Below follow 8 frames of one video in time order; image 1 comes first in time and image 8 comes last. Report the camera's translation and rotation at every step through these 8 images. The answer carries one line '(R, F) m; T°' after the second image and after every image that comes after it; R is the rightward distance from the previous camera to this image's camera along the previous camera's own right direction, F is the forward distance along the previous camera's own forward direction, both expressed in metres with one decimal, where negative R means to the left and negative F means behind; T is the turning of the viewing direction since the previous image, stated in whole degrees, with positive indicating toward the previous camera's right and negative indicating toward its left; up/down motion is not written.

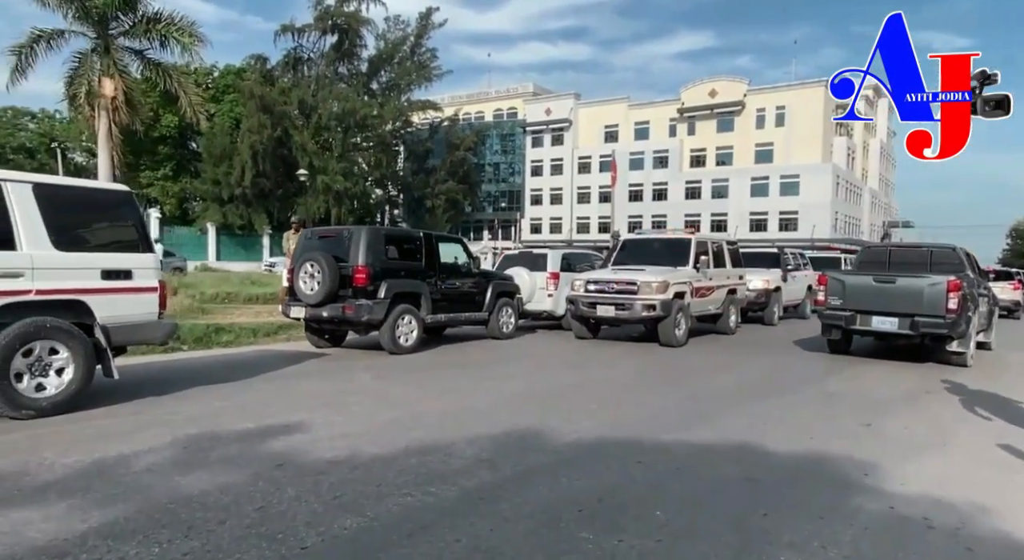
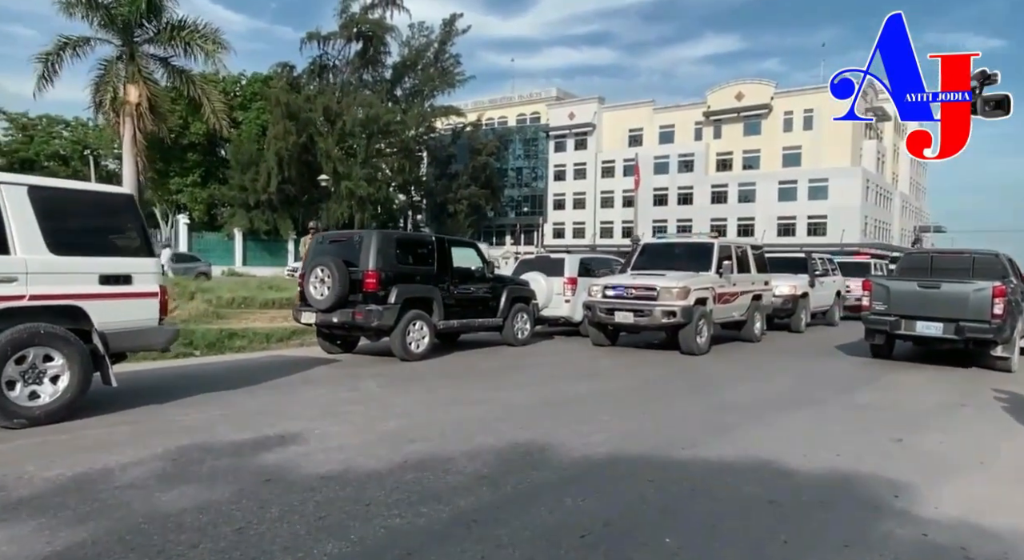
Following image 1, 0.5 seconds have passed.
(+0.2, +0.3) m; -2°
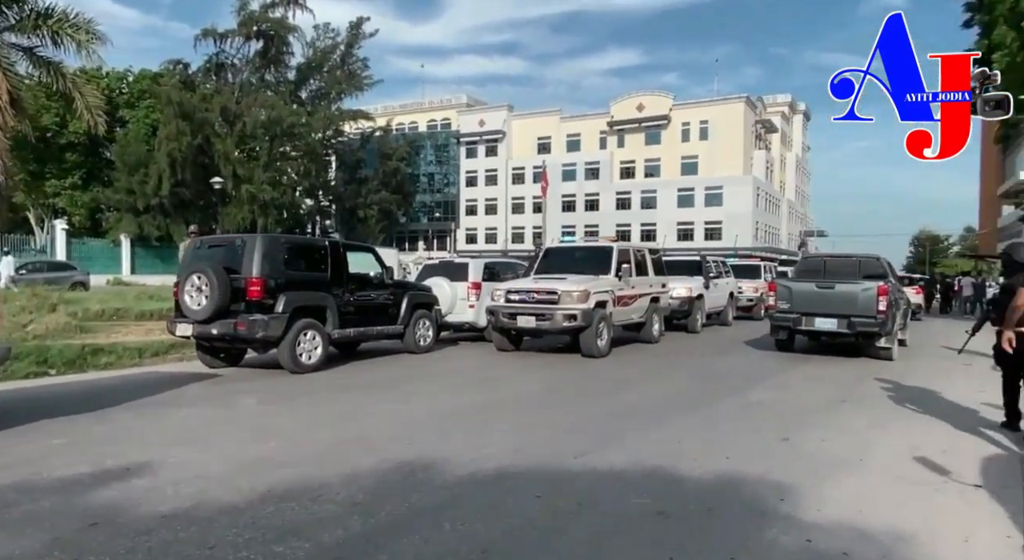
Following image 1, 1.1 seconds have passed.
(+0.3, +0.3) m; +8°
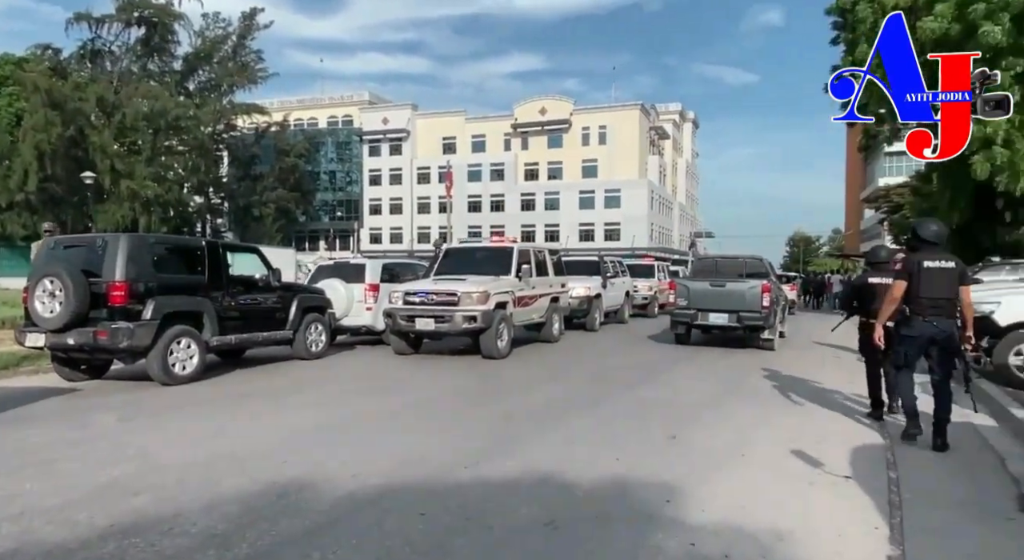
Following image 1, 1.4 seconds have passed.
(+0.2, +0.2) m; +9°
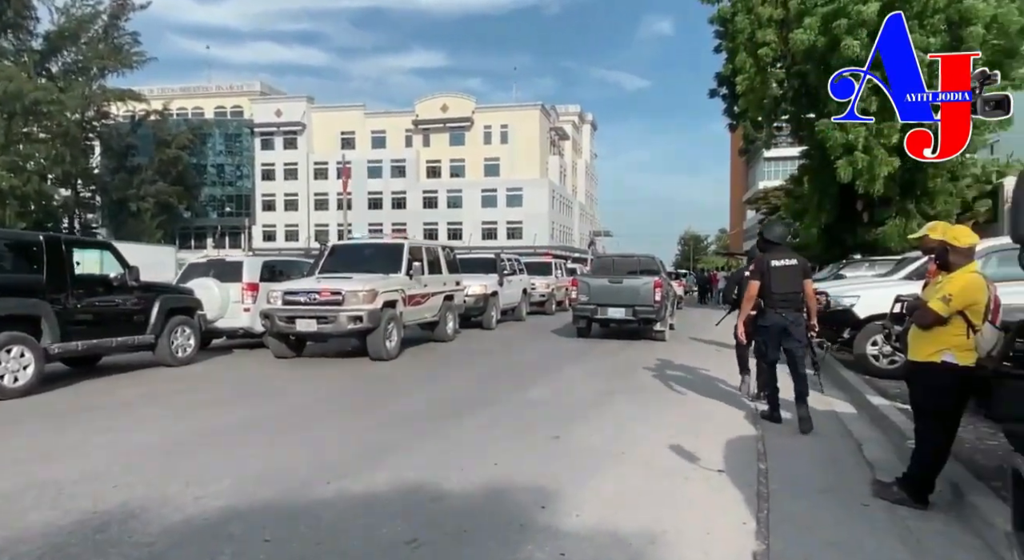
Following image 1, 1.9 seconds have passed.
(+0.3, +0.3) m; +9°
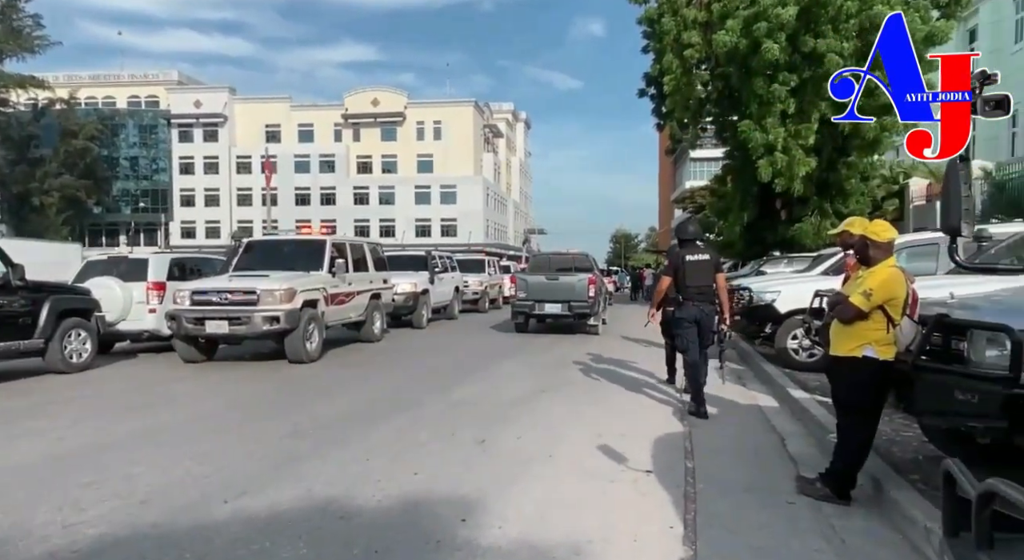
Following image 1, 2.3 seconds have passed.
(+0.1, +0.3) m; +6°
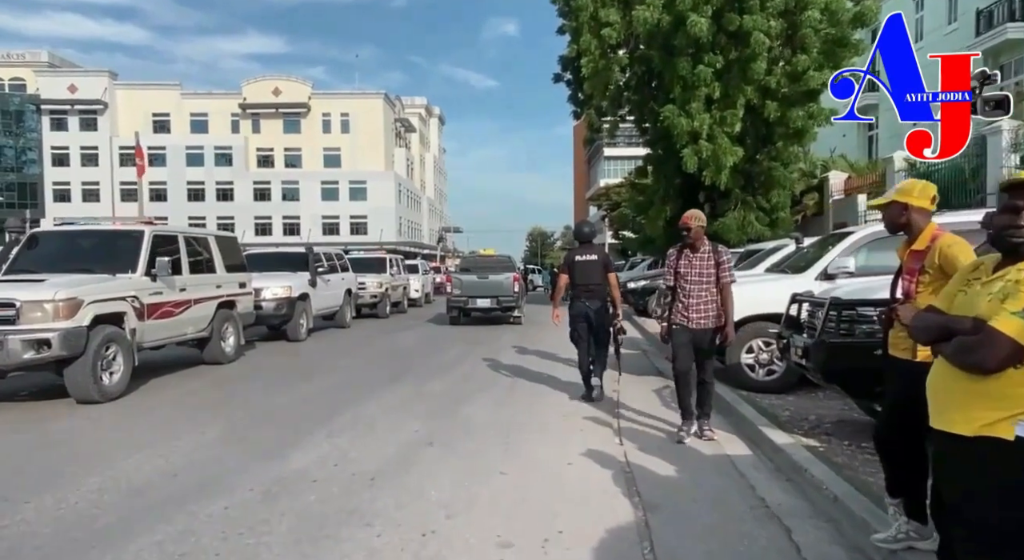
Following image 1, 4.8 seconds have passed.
(+0.4, +2.4) m; +8°
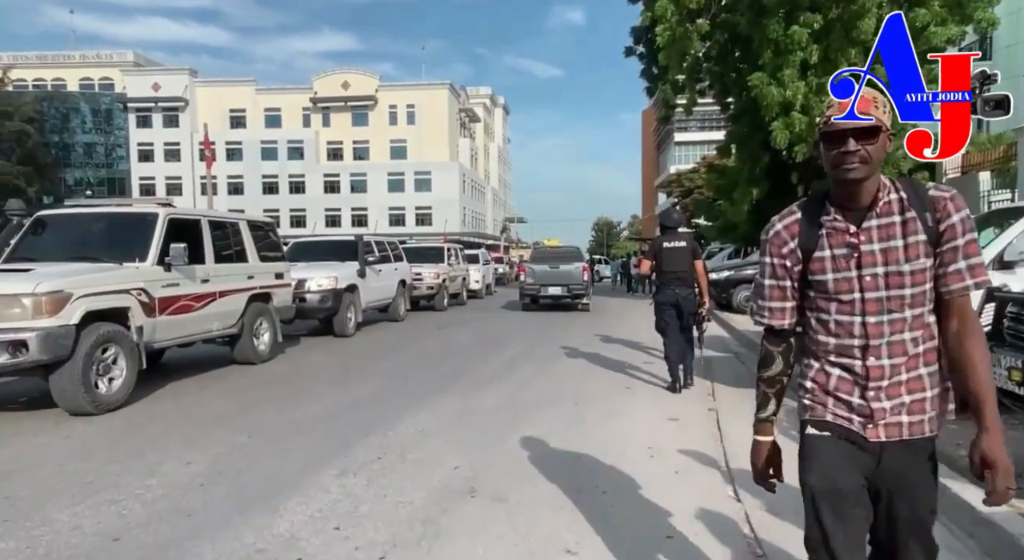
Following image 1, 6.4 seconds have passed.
(-0.1, +1.5) m; -6°
